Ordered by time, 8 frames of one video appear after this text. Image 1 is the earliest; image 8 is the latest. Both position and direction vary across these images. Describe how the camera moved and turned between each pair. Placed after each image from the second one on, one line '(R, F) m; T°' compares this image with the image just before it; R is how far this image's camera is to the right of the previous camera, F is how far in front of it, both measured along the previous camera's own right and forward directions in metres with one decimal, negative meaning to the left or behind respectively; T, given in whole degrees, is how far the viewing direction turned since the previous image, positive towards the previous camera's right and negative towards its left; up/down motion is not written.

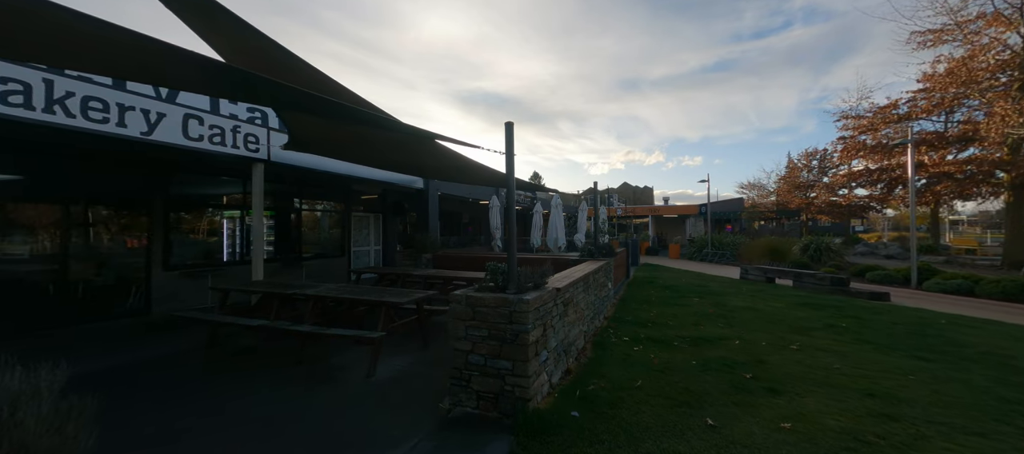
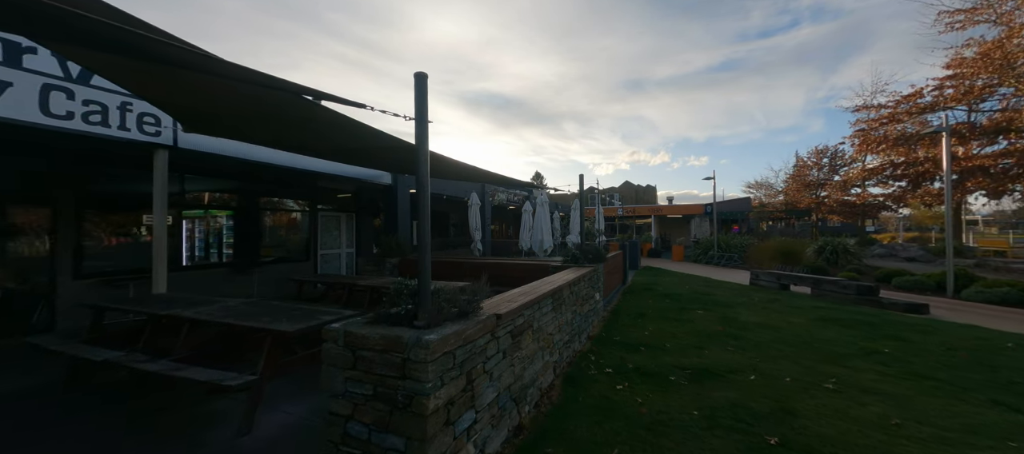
(+0.7, +1.2) m; -1°
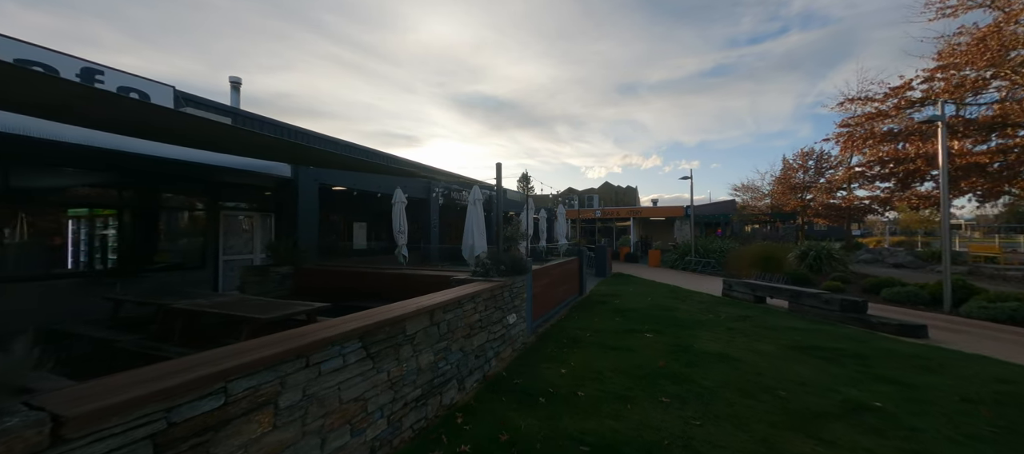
(+1.7, +1.5) m; +1°
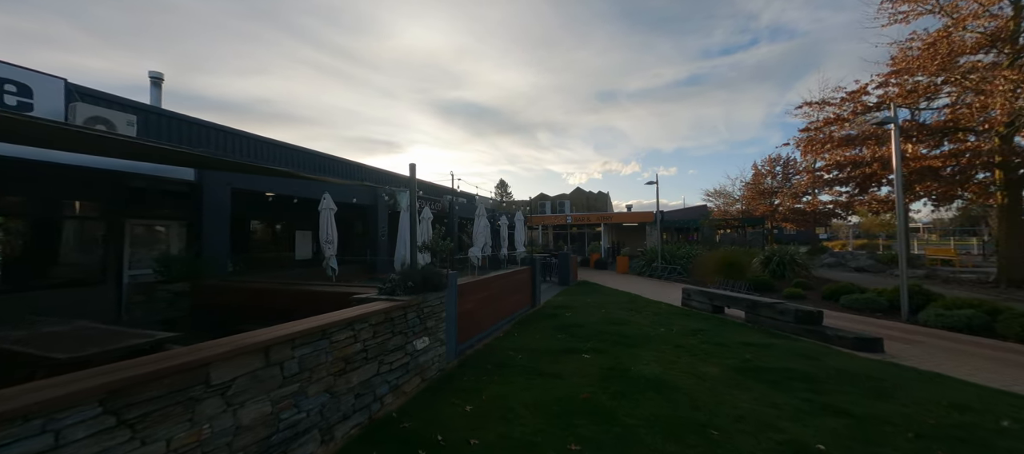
(+1.0, +0.7) m; +3°
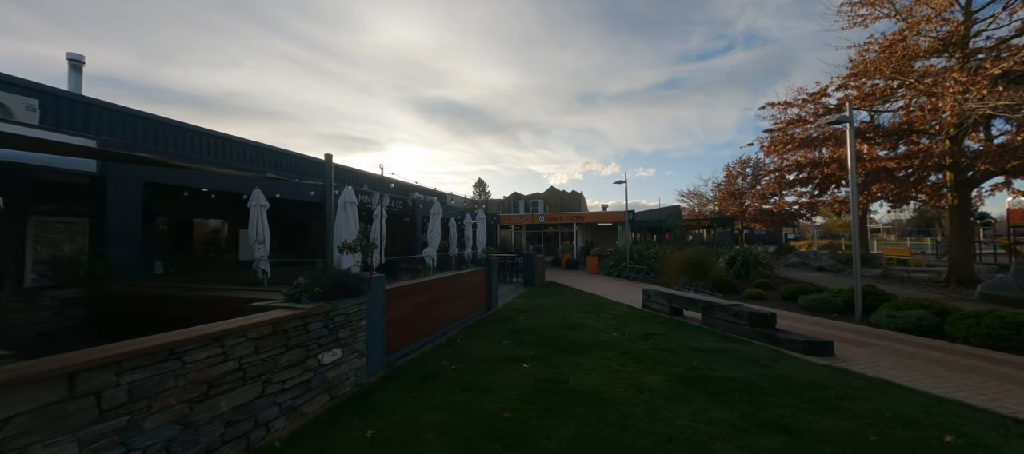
(+0.8, +0.4) m; +3°
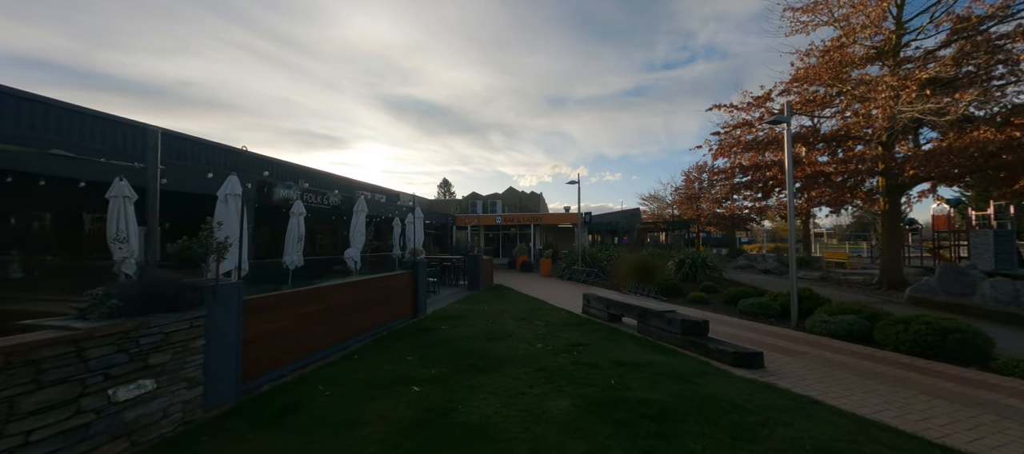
(+1.0, +0.7) m; +5°
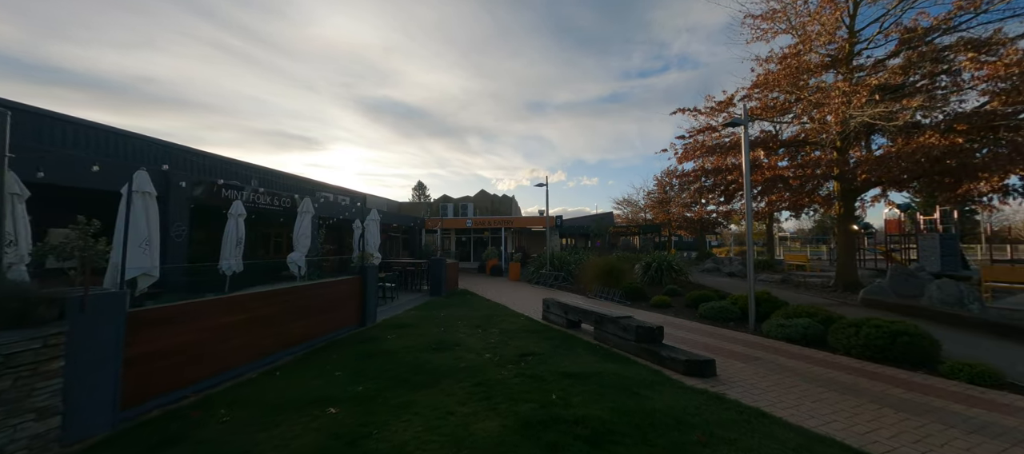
(+0.6, +0.4) m; +3°
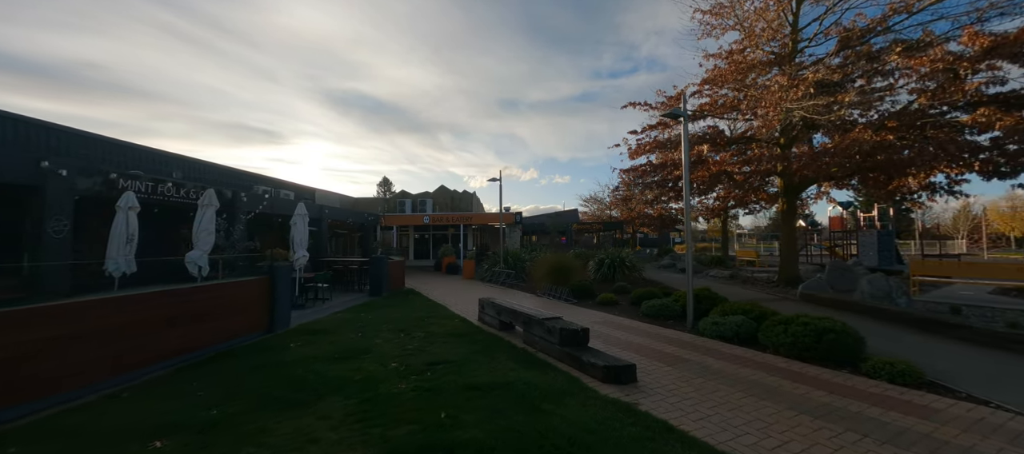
(+0.9, +0.5) m; +4°
